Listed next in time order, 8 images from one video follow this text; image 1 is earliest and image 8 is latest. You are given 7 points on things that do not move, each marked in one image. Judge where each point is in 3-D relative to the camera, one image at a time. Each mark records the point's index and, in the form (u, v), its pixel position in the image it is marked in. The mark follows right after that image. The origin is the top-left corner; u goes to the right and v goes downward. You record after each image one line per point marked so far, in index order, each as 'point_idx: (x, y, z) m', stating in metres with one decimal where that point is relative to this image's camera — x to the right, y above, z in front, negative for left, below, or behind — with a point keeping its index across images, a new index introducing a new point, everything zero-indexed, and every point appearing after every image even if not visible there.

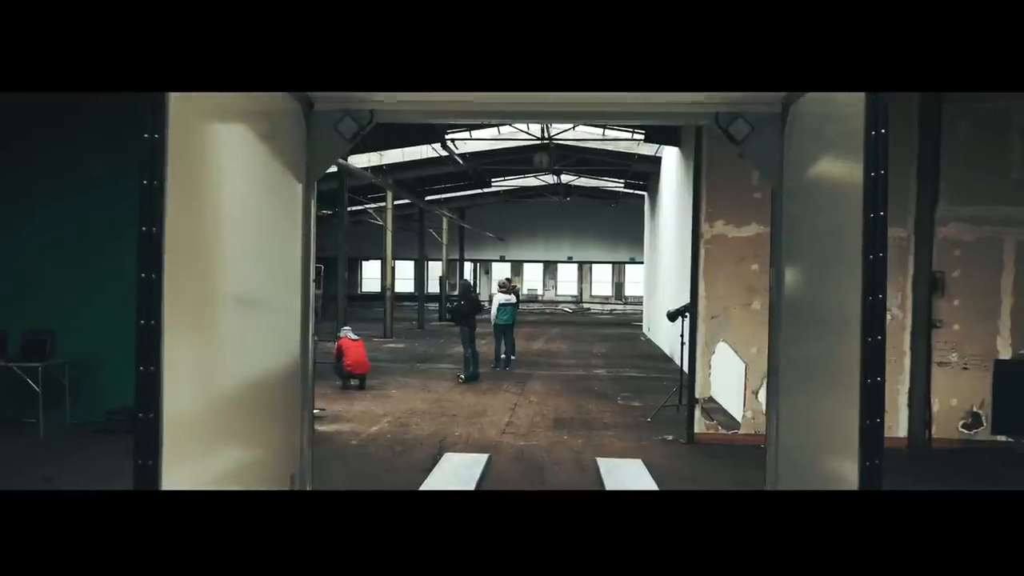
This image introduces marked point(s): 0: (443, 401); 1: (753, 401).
0: (-0.8, -1.3, +9.6) m
1: (+2.1, -1.0, +7.4) m
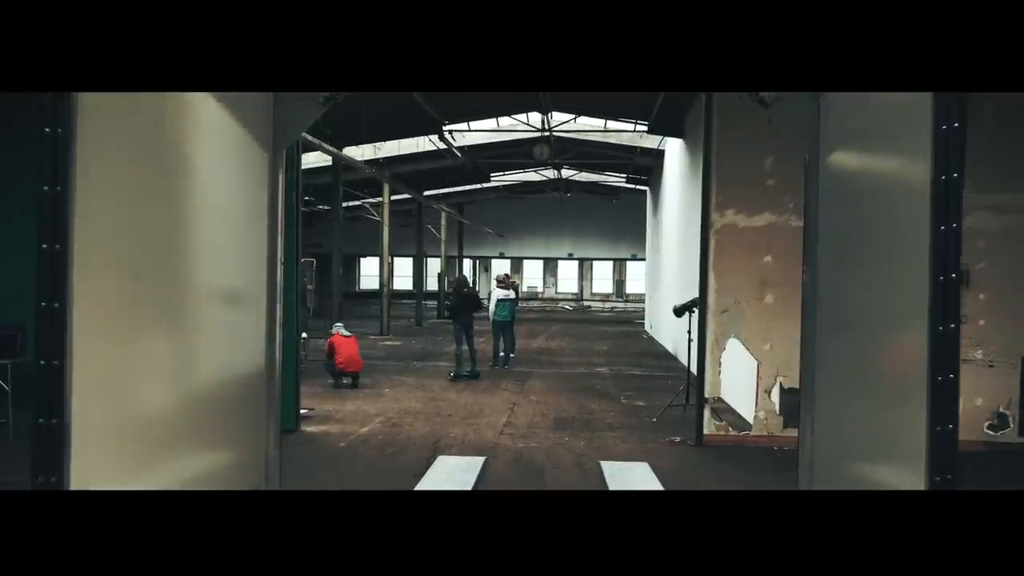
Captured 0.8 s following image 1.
0: (-0.8, -1.2, +9.2) m
1: (+2.1, -0.9, +7.0) m
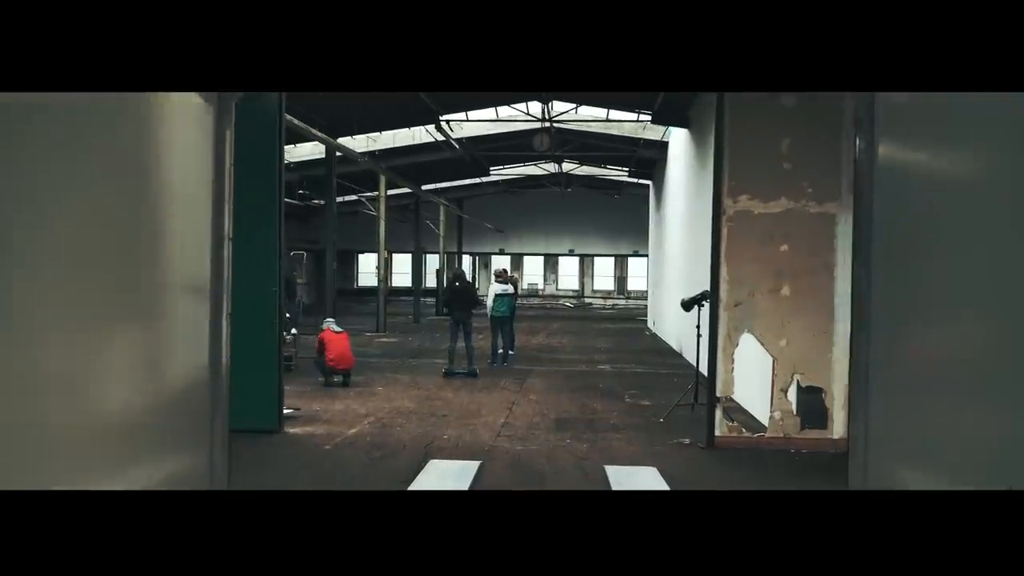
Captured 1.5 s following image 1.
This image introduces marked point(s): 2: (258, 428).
0: (-0.8, -1.2, +8.7) m
1: (+2.1, -0.9, +6.5) m
2: (-2.1, -1.2, +7.0) m
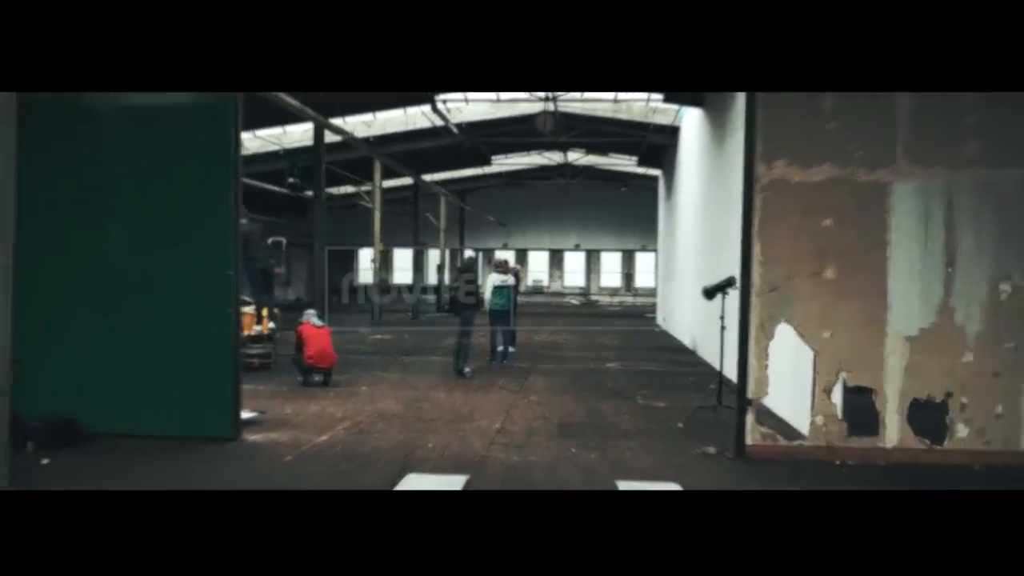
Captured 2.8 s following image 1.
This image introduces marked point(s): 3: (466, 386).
0: (-0.8, -1.0, +7.7) m
1: (+2.0, -0.7, +5.5) m
2: (-2.2, -1.1, +6.0) m
3: (-0.5, -1.0, +8.9) m
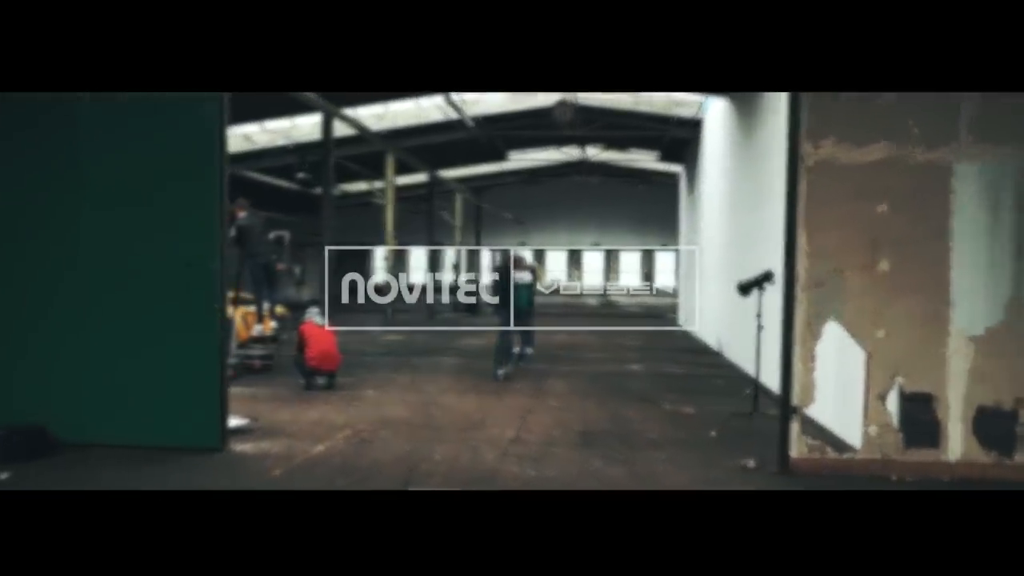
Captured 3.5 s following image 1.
0: (-0.7, -1.0, +7.2) m
1: (+2.1, -0.7, +4.9) m
2: (-2.1, -1.0, +5.5) m
3: (-0.3, -1.0, +8.4) m
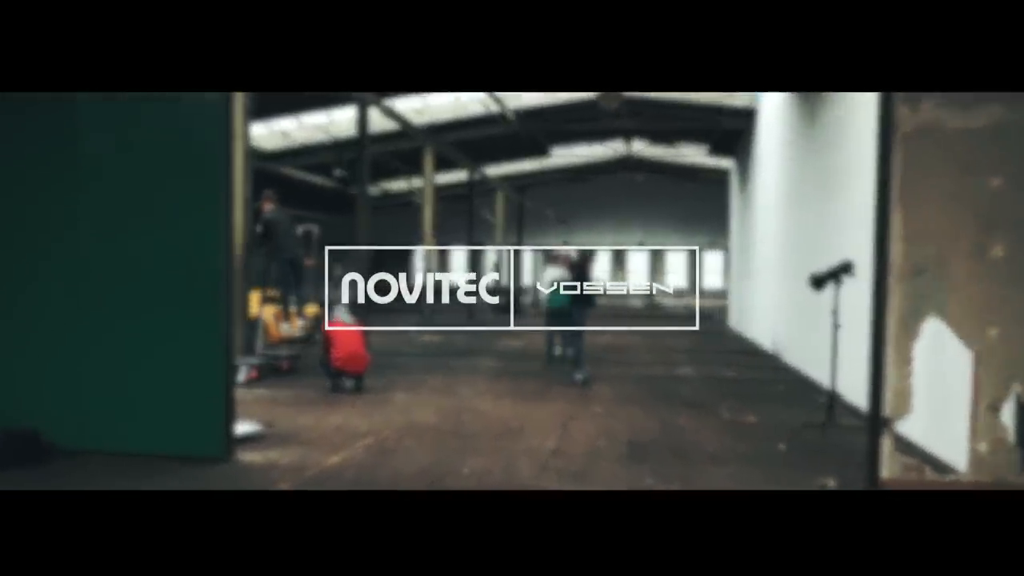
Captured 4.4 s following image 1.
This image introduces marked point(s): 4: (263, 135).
0: (-0.4, -1.0, +6.5) m
1: (+2.3, -0.7, +4.1) m
2: (-1.8, -1.0, +4.9) m
3: (+0.1, -1.0, +7.7) m
4: (-4.4, +2.7, +15.0) m
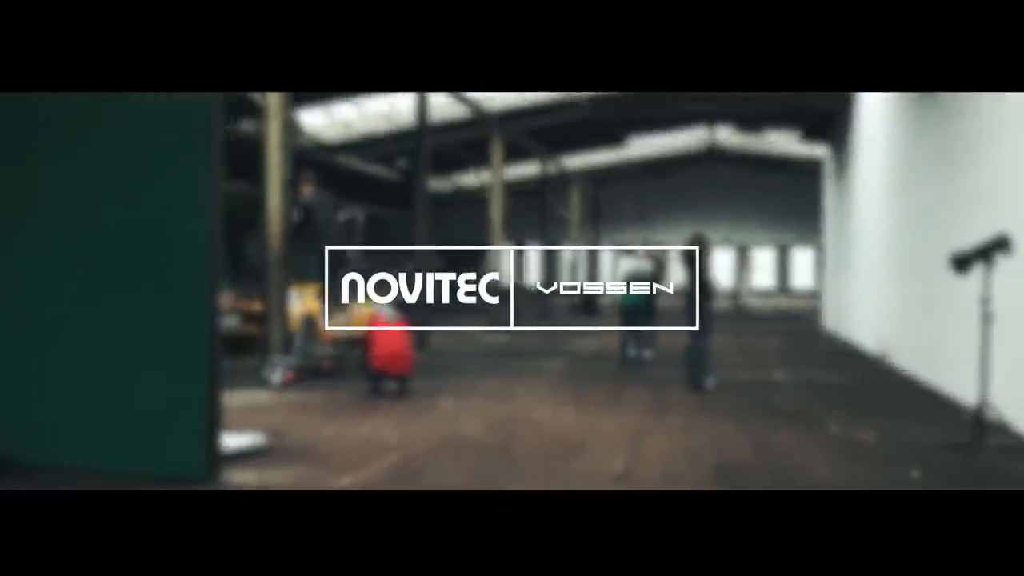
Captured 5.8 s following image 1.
0: (0.0, -0.9, +5.6) m
1: (+2.5, -0.6, +2.9) m
2: (-1.6, -0.9, +4.1) m
3: (+0.6, -0.9, +6.7) m
4: (-3.2, +2.8, +14.4) m
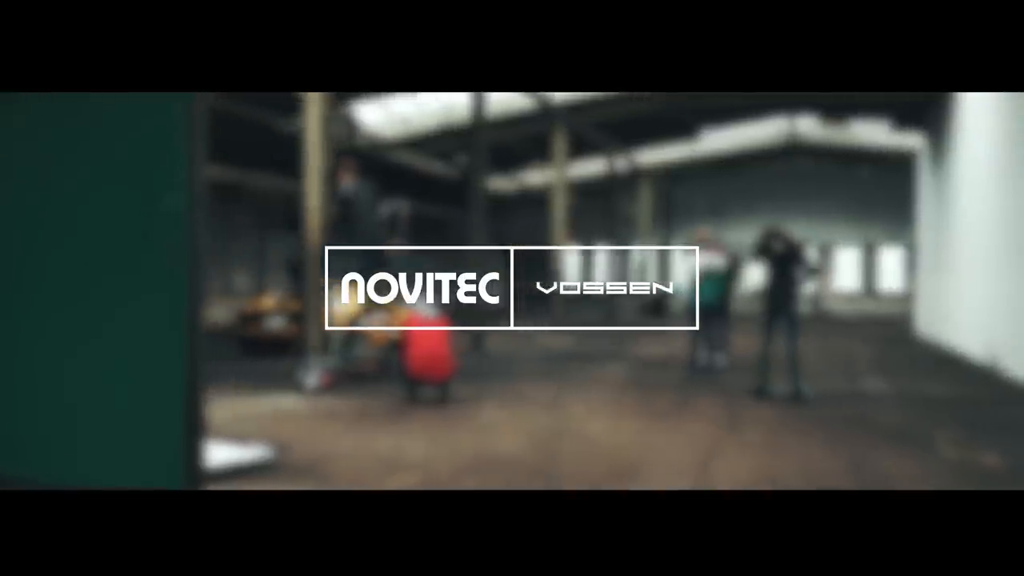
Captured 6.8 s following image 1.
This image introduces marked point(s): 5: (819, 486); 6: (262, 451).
0: (+0.3, -0.8, +4.8) m
1: (+2.5, -0.5, +2.0) m
2: (-1.4, -0.8, +3.5) m
3: (+0.9, -0.9, +5.9) m
4: (-2.1, +2.8, +13.9) m
5: (+1.4, -0.9, +3.9) m
6: (-1.1, -0.8, +4.1) m
